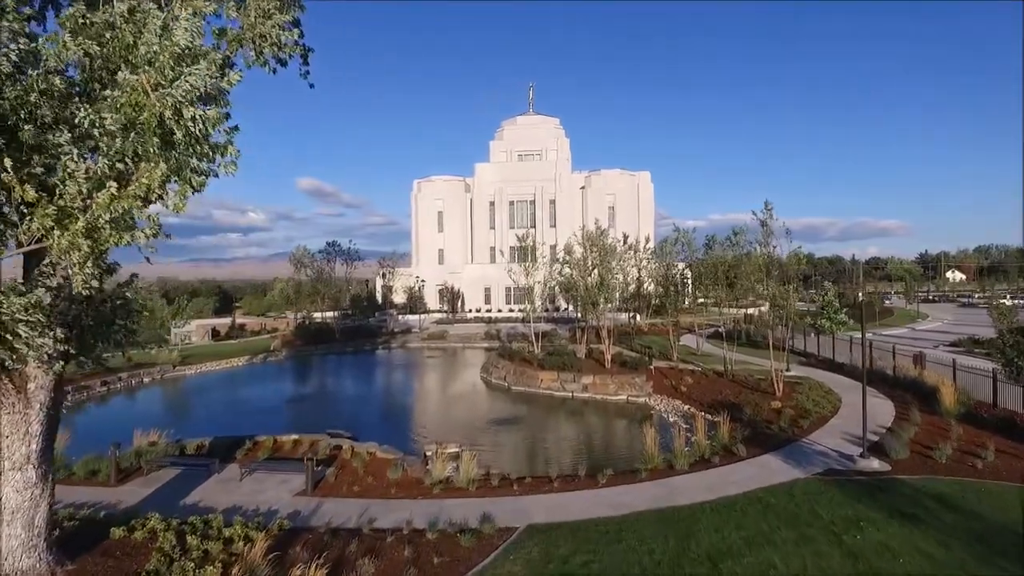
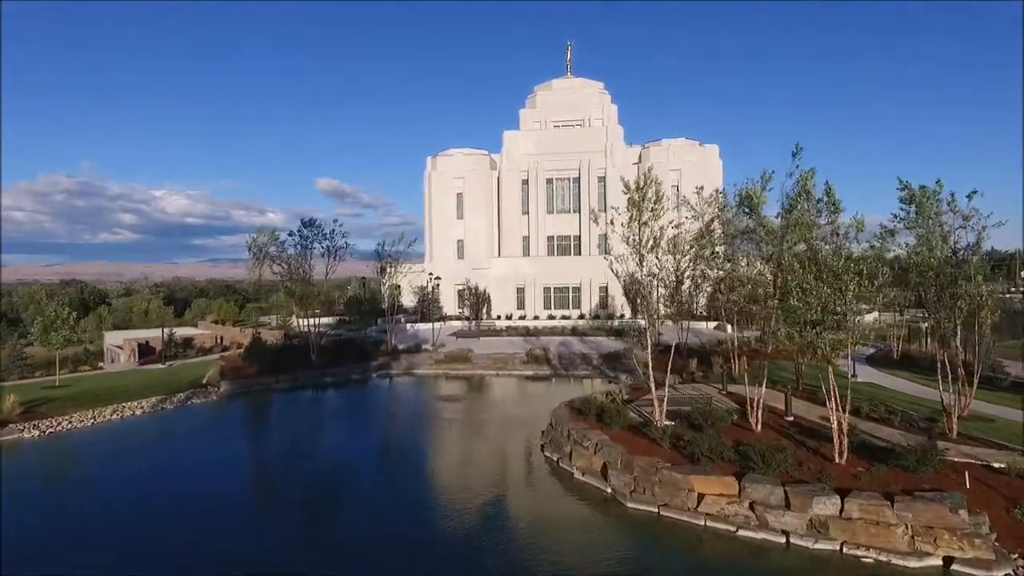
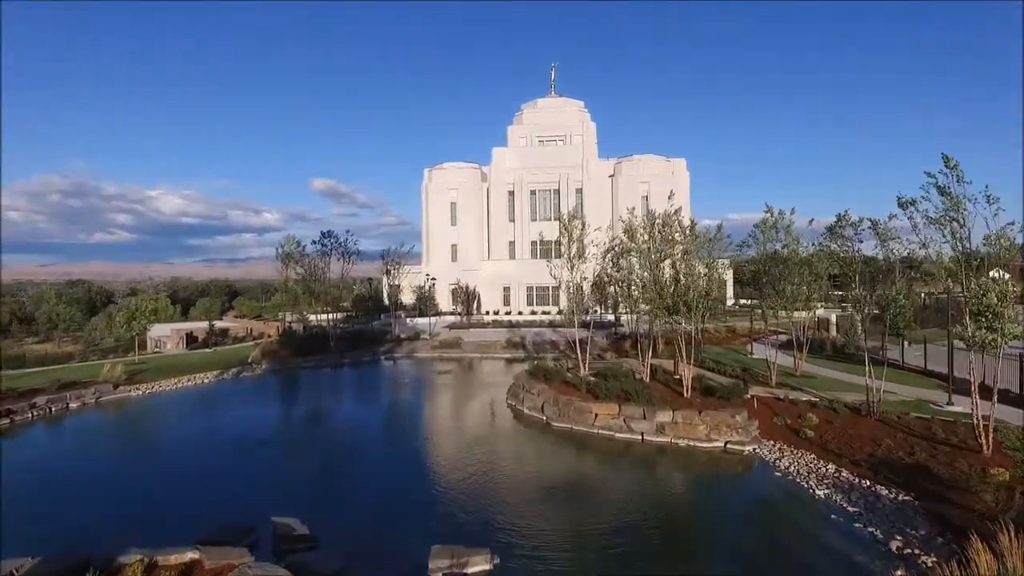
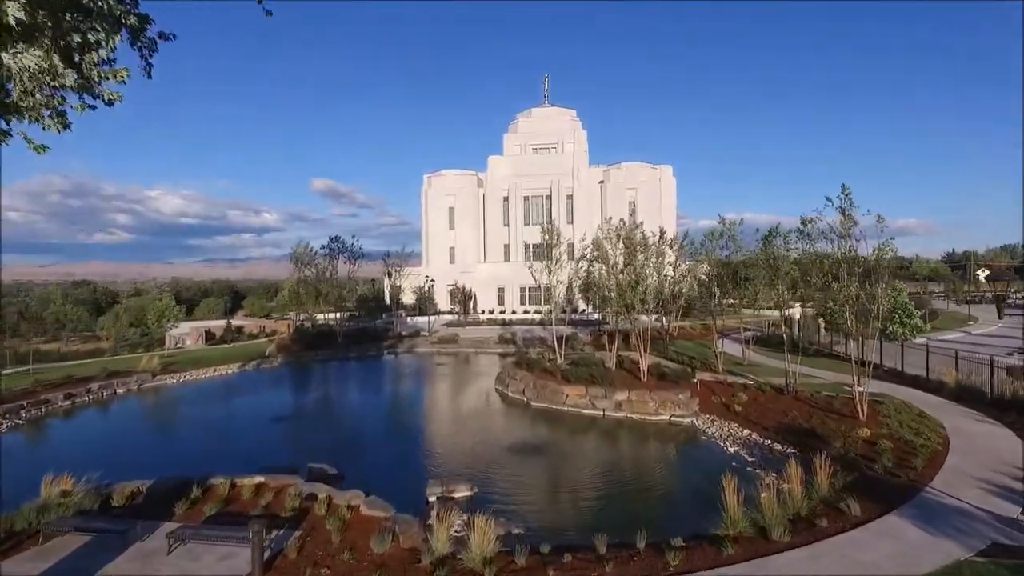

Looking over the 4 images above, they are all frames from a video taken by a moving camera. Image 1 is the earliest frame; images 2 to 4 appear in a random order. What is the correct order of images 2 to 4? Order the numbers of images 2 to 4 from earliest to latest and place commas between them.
4, 3, 2
